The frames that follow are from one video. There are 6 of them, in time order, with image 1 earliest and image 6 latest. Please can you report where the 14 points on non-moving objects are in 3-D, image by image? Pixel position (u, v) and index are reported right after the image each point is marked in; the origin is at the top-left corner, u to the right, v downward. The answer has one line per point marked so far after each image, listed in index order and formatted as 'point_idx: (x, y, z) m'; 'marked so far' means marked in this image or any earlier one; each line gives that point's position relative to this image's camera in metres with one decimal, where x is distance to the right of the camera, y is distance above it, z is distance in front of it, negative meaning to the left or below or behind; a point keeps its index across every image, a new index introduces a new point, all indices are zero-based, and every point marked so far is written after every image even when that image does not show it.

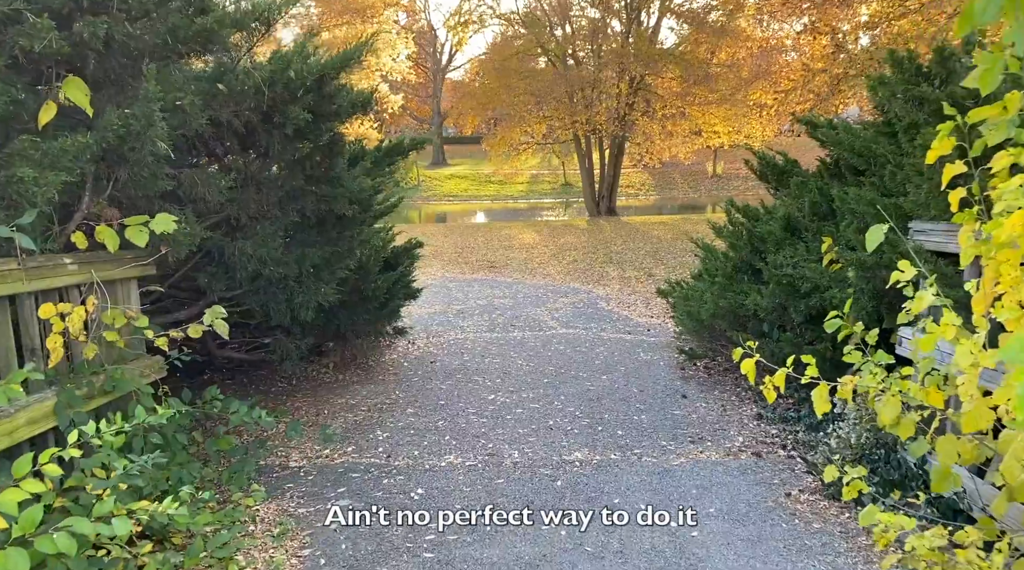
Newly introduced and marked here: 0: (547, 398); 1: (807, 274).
0: (+0.2, -0.8, +5.4) m
1: (+1.7, +0.1, +4.5) m
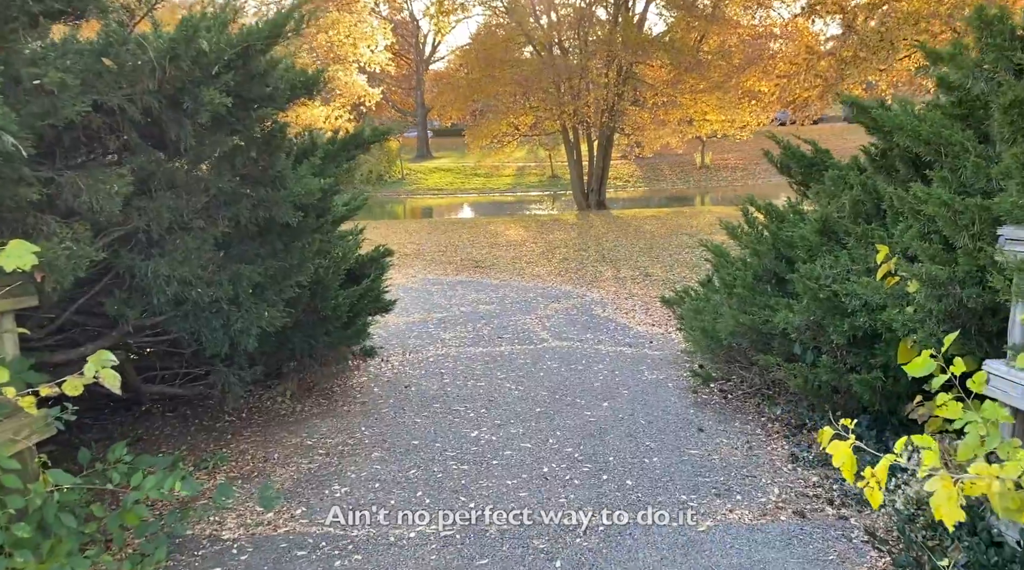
0: (+0.2, -0.9, +4.6) m
1: (+1.6, 0.0, +3.7) m
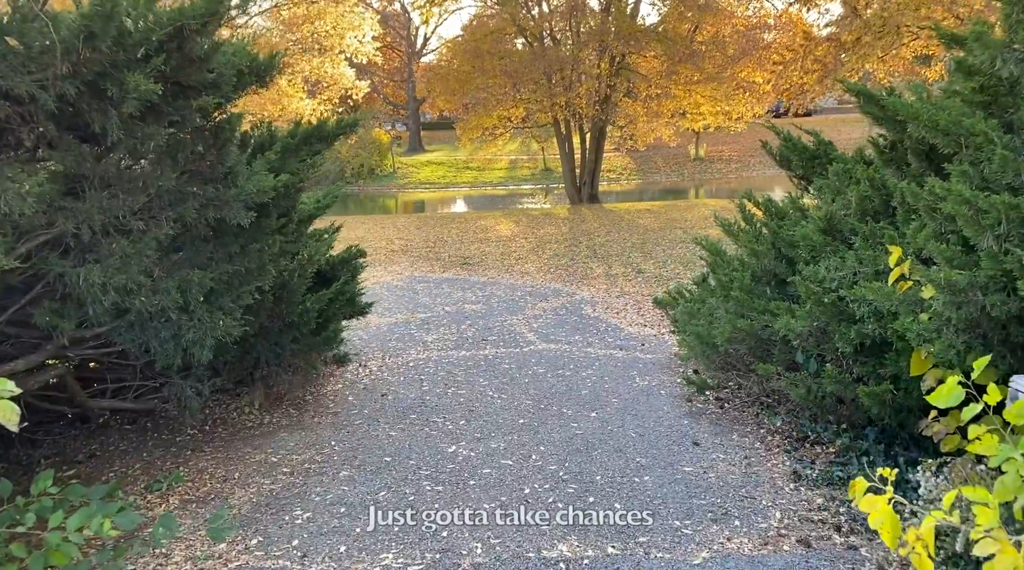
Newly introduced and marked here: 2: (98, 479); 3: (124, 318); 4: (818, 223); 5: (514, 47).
0: (+0.1, -0.9, +4.2) m
1: (+1.5, 0.0, +3.4) m
2: (-2.2, -1.0, +4.1) m
3: (-1.7, -0.1, +3.4) m
4: (+1.6, +0.3, +4.0) m
5: (0.0, +4.6, +15.1) m
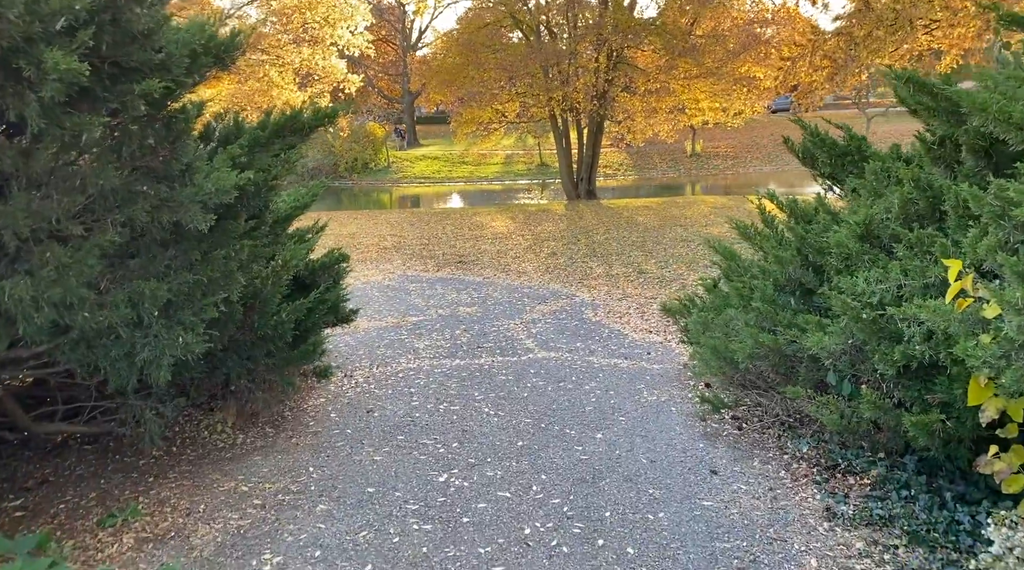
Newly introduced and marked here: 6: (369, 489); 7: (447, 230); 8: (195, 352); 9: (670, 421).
0: (+0.1, -0.9, +3.8) m
1: (+1.5, -0.1, +3.0) m
2: (-2.2, -1.1, +3.7) m
3: (-1.7, -0.2, +3.0) m
4: (+1.6, +0.3, +3.5) m
5: (0.0, +4.6, +14.7) m
6: (-0.7, -1.0, +3.8) m
7: (-1.2, +1.0, +14.3) m
8: (-1.3, -0.3, +3.3) m
9: (+0.9, -0.8, +4.5) m
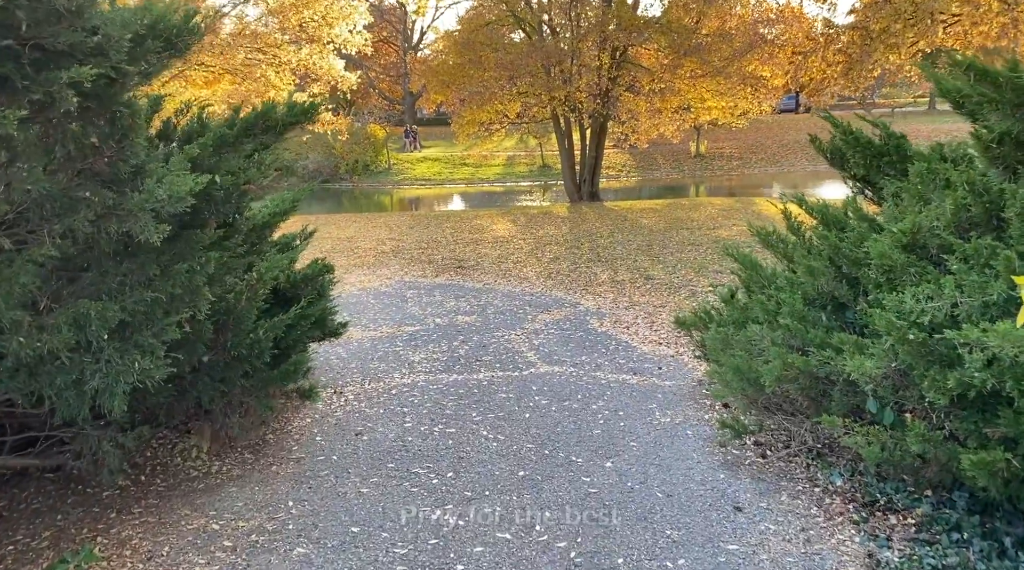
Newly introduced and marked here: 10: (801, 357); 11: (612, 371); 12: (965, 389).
0: (+0.1, -1.0, +3.4) m
1: (+1.5, -0.2, +2.6) m
2: (-2.2, -1.1, +3.3) m
3: (-1.7, -0.3, +2.6) m
4: (+1.6, +0.2, +3.1) m
5: (0.0, +4.5, +14.3) m
6: (-0.7, -1.0, +3.4) m
7: (-1.2, +0.9, +14.0) m
8: (-1.3, -0.3, +2.9) m
9: (+0.9, -0.9, +4.1) m
10: (+1.3, -0.3, +3.5) m
11: (+0.7, -0.6, +5.6) m
12: (+1.6, -0.4, +2.7) m
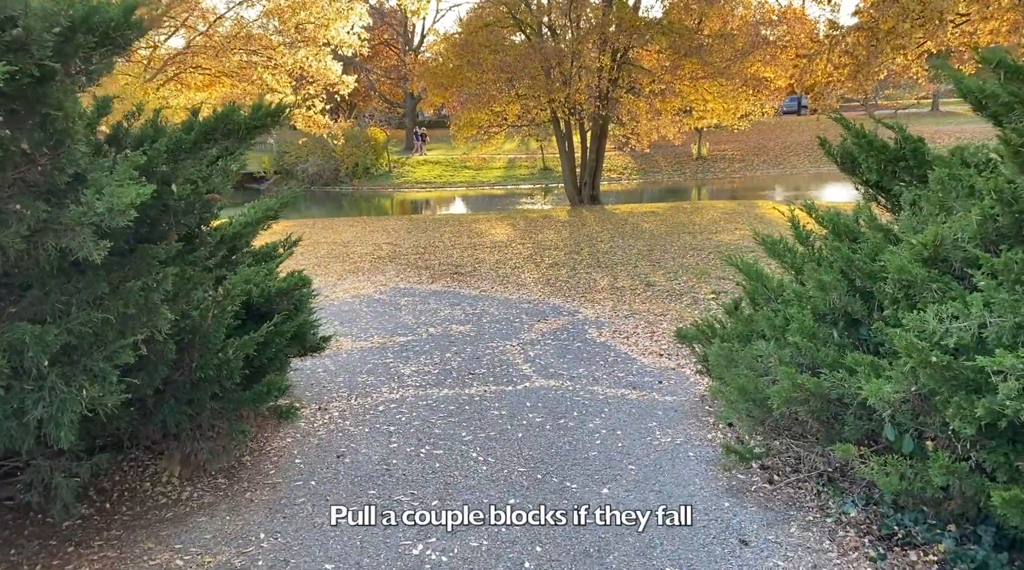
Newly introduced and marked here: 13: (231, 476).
0: (0.0, -1.1, +3.2) m
1: (+1.5, -0.2, +2.3) m
2: (-2.3, -1.2, +3.1) m
3: (-1.8, -0.3, +2.4) m
4: (+1.5, +0.1, +2.9) m
5: (0.0, +4.4, +14.0) m
6: (-0.7, -1.1, +3.1) m
7: (-1.2, +0.8, +13.7) m
8: (-1.4, -0.4, +2.6) m
9: (+0.9, -0.9, +3.8) m
10: (+1.2, -0.4, +3.2) m
11: (+0.7, -0.7, +5.3) m
12: (+1.5, -0.4, +2.5) m
13: (-1.4, -1.0, +3.9) m
